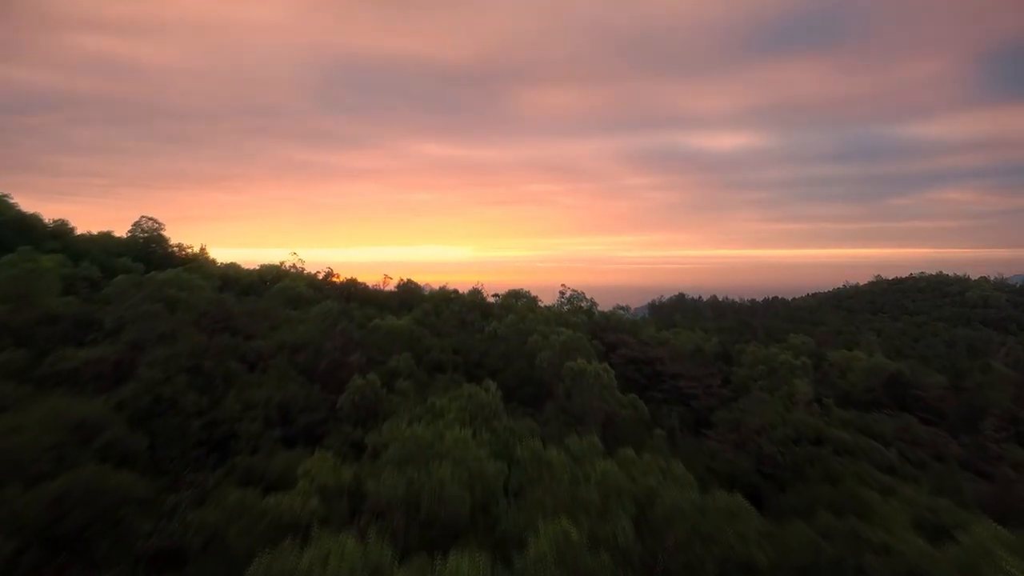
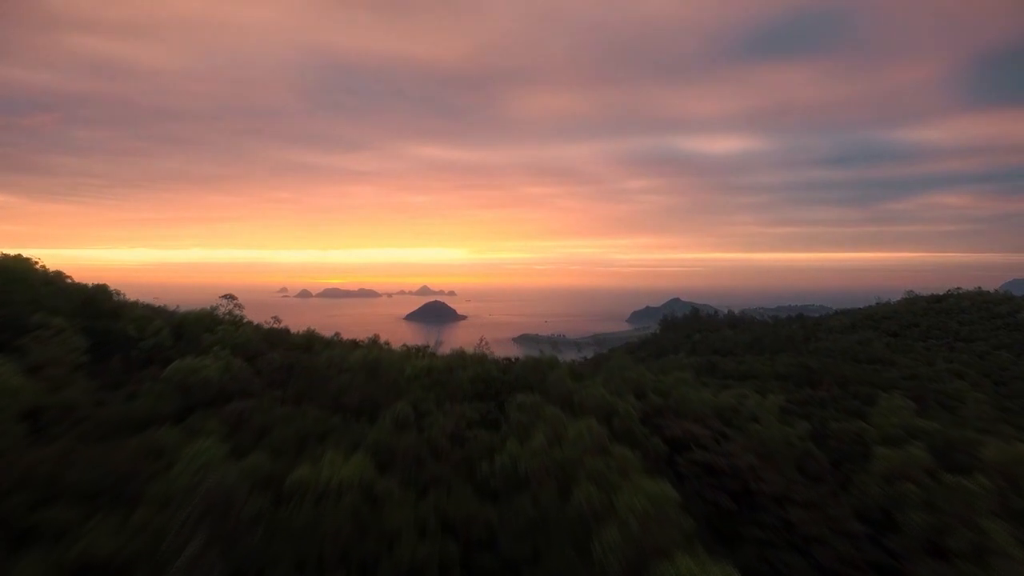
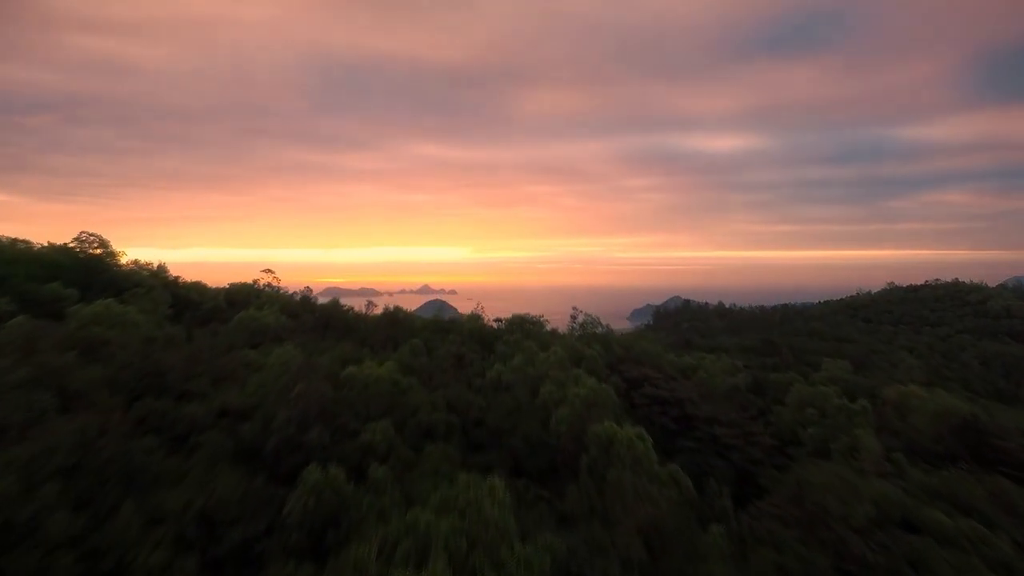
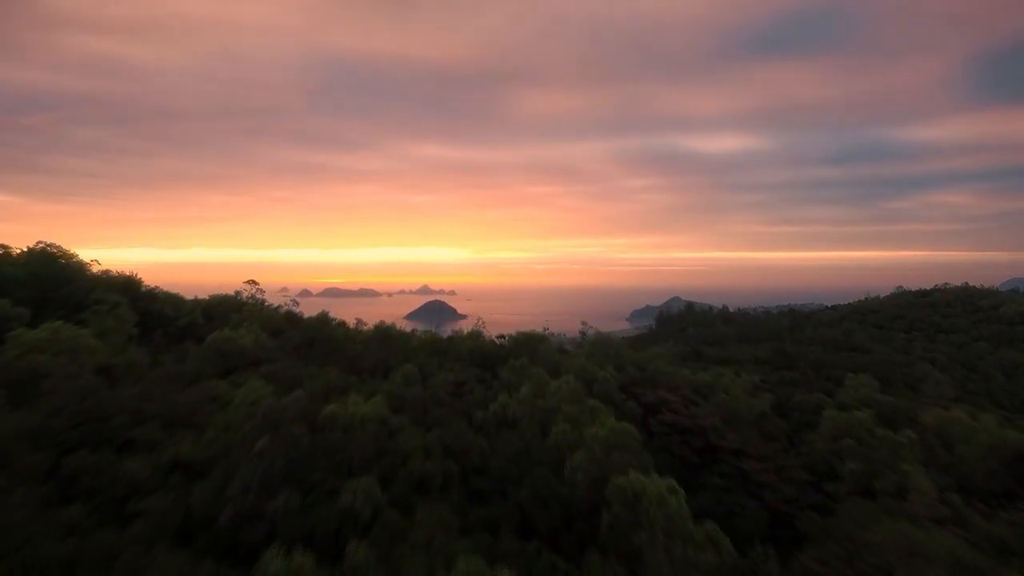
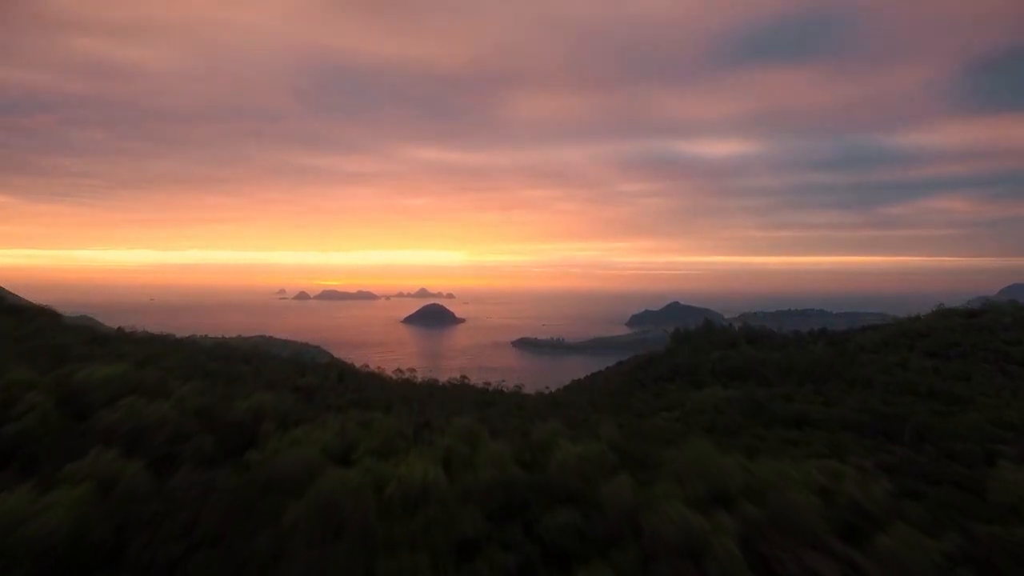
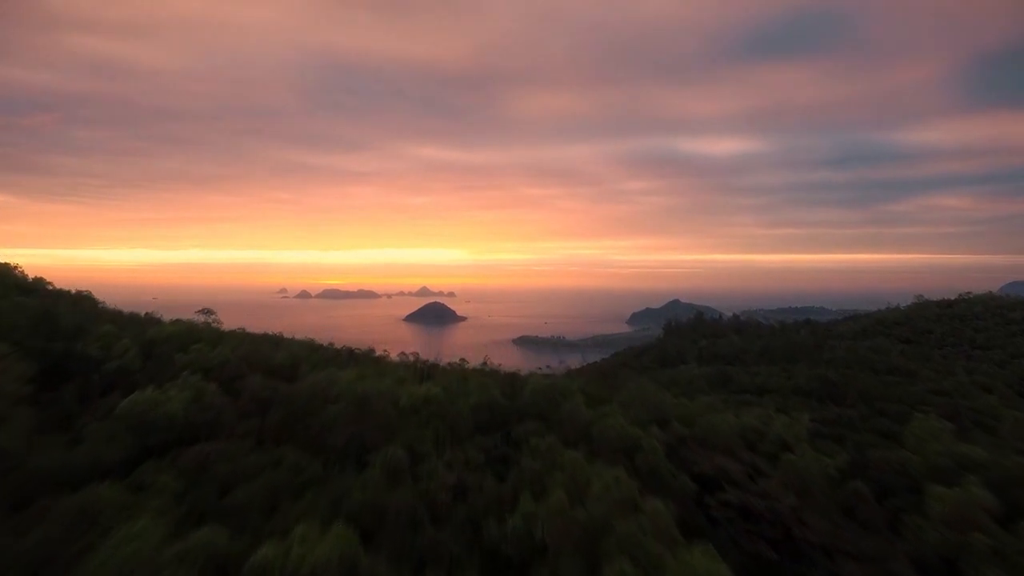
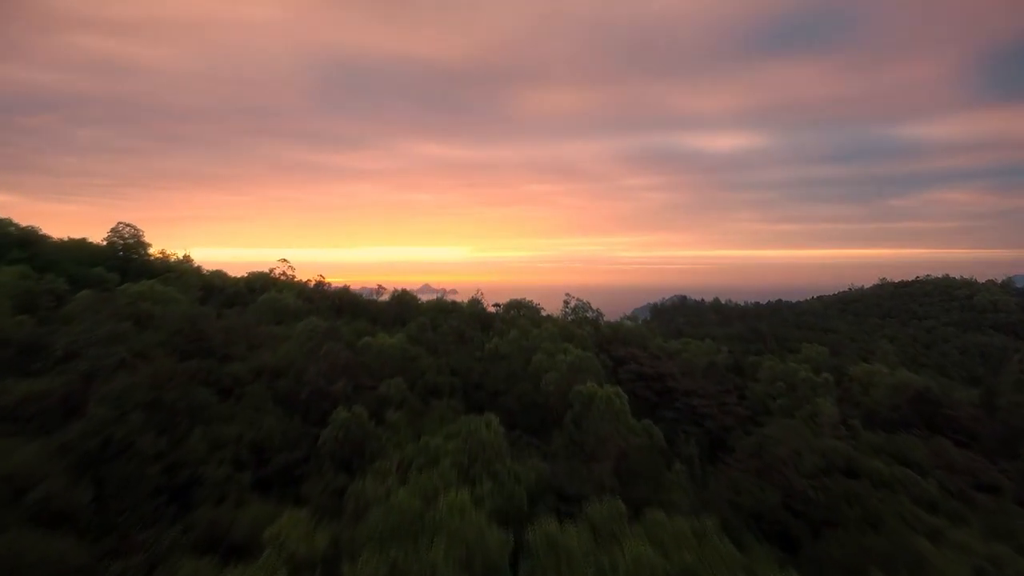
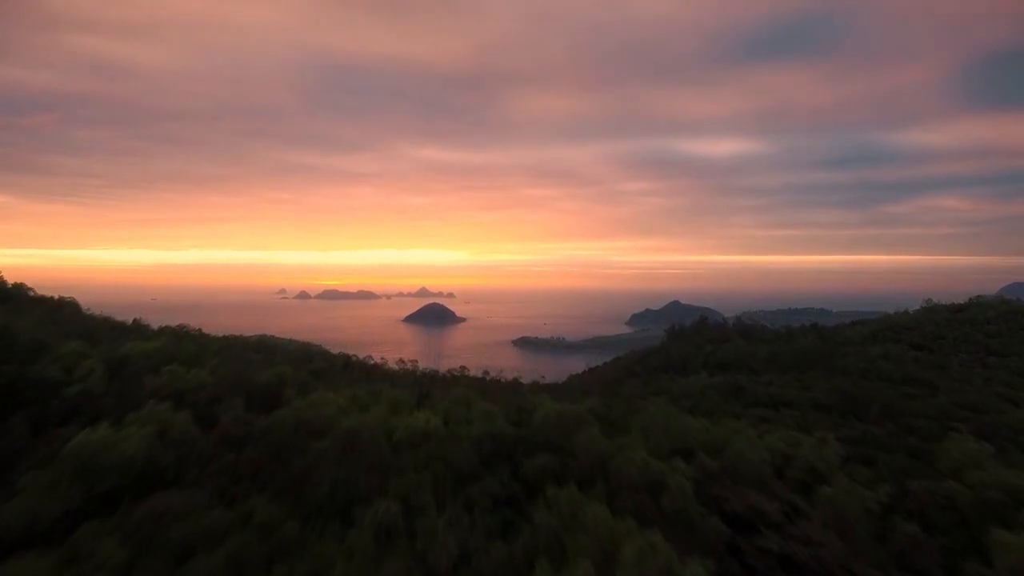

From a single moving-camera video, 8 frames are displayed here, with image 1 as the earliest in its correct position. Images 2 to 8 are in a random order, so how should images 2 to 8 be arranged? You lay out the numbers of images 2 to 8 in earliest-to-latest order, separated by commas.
7, 3, 4, 2, 6, 8, 5
